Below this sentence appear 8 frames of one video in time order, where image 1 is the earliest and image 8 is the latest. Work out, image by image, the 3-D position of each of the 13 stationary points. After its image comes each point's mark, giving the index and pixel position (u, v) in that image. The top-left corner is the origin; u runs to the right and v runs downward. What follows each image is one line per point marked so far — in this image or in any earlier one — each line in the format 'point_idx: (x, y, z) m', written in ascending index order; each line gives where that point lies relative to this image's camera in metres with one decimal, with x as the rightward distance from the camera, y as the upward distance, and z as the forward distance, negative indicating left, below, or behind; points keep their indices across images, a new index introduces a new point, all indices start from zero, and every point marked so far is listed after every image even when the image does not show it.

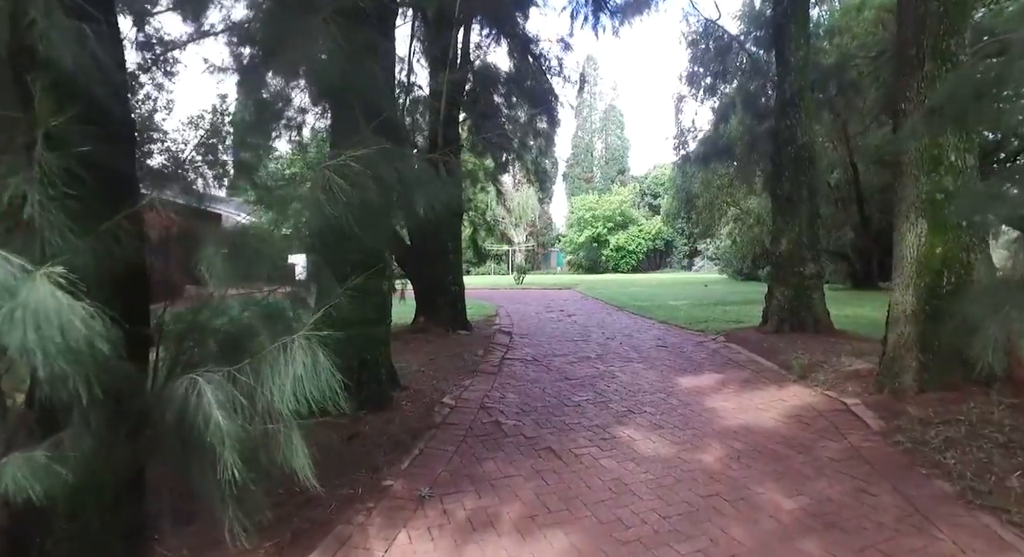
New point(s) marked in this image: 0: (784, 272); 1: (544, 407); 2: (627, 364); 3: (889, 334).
0: (+3.3, +0.1, +6.4) m
1: (+0.2, -1.0, +4.1) m
2: (+1.2, -0.9, +5.5) m
3: (+2.7, -0.4, +3.7) m
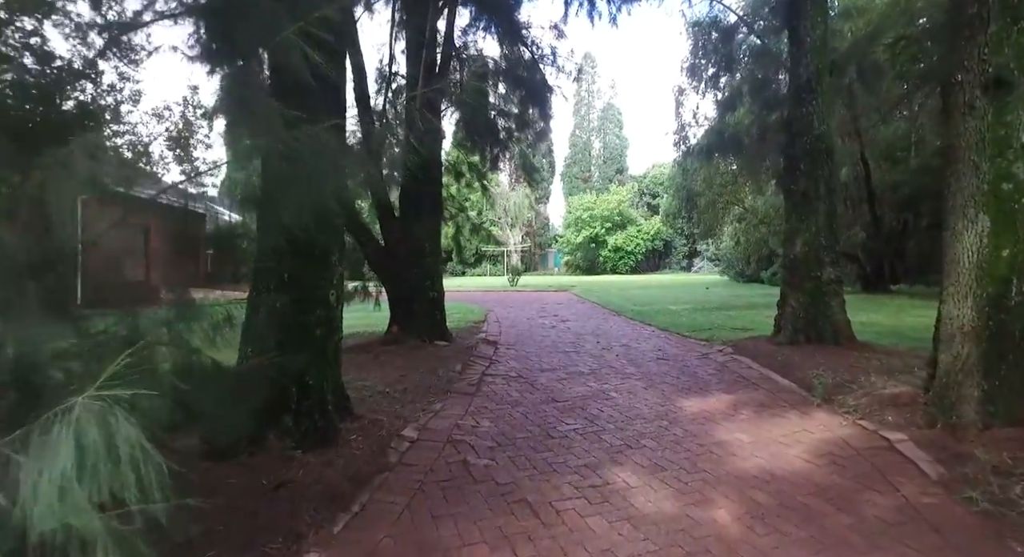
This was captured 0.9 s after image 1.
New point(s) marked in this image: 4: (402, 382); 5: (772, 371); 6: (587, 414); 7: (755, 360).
0: (+3.2, 0.0, +5.7) m
1: (+0.1, -1.1, +3.4) m
2: (+1.0, -1.0, +4.9) m
3: (+2.5, -0.4, +3.0) m
4: (-1.0, -0.9, +4.6) m
5: (+2.4, -0.9, +4.9) m
6: (+0.6, -1.0, +4.0) m
7: (+2.5, -0.8, +5.4) m
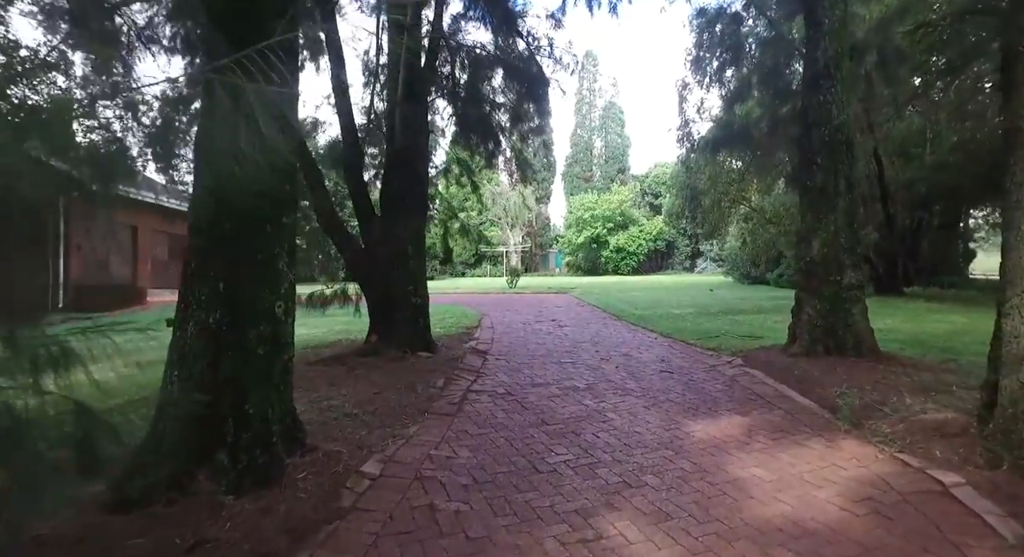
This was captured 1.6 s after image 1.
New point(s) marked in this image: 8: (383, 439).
0: (+3.1, 0.0, +5.2) m
1: (0.0, -1.1, +3.0) m
2: (+0.9, -1.0, +4.4) m
3: (+2.4, -0.5, +2.5) m
4: (-1.1, -1.0, +4.1) m
5: (+2.3, -0.9, +4.4) m
6: (+0.5, -1.1, +3.5) m
7: (+2.4, -0.9, +4.9) m
8: (-0.8, -1.0, +3.3) m
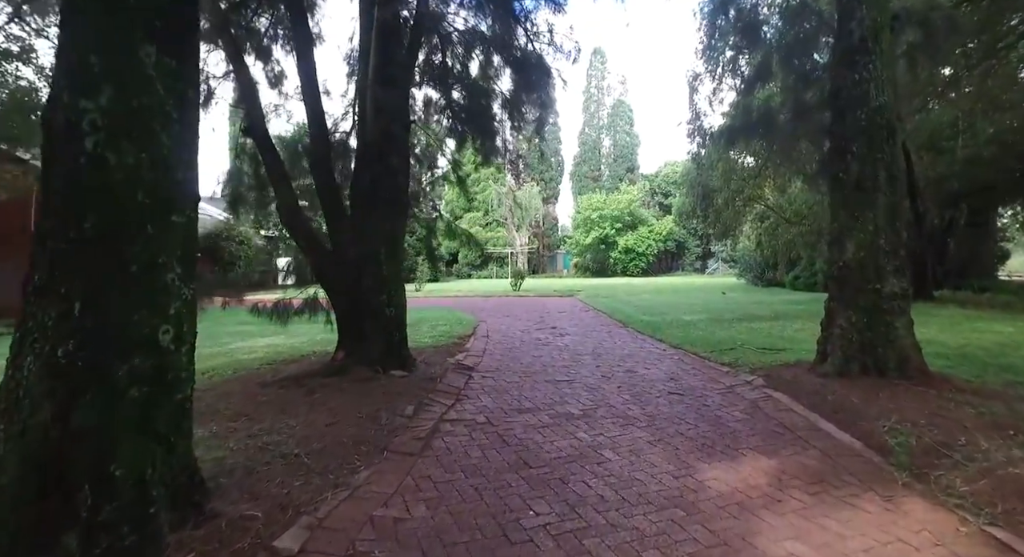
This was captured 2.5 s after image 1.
0: (+2.9, -0.1, +4.5) m
1: (-0.2, -1.2, +2.3) m
2: (+0.8, -1.1, +3.7) m
3: (+2.2, -0.5, +1.8) m
4: (-1.2, -1.0, +3.4) m
5: (+2.2, -1.0, +3.7) m
6: (+0.3, -1.1, +2.8) m
7: (+2.3, -1.0, +4.1) m
8: (-1.0, -1.1, +2.7) m
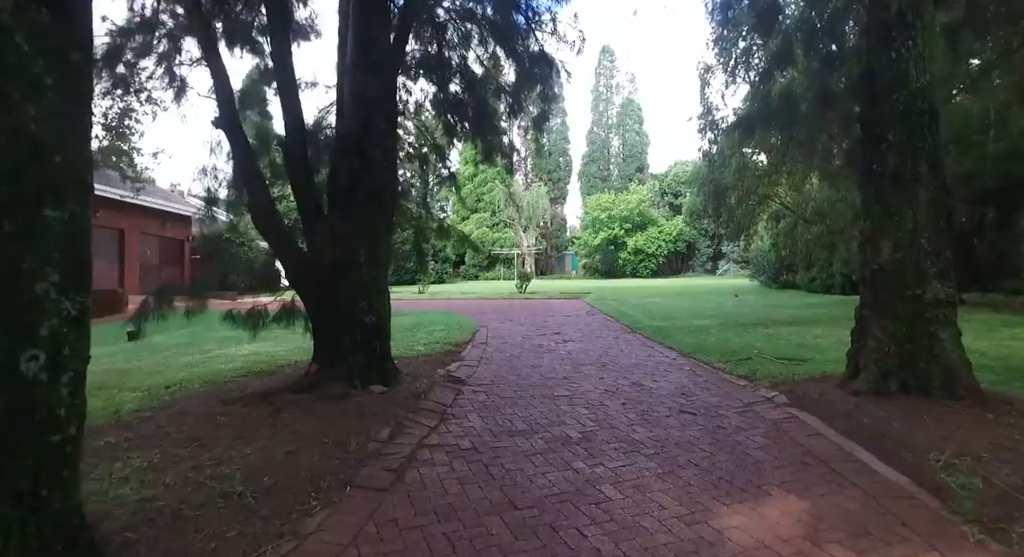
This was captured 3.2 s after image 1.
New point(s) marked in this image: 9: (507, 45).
0: (+2.9, -0.1, +4.0) m
1: (-0.3, -1.2, +1.8) m
2: (+0.7, -1.1, +3.2) m
3: (+2.1, -0.6, +1.3) m
4: (-1.3, -1.1, +3.0) m
5: (+2.1, -1.0, +3.1) m
6: (+0.2, -1.2, +2.3) m
7: (+2.2, -1.0, +3.6) m
8: (-1.1, -1.1, +2.2) m
9: (-0.1, +3.0, +6.6) m
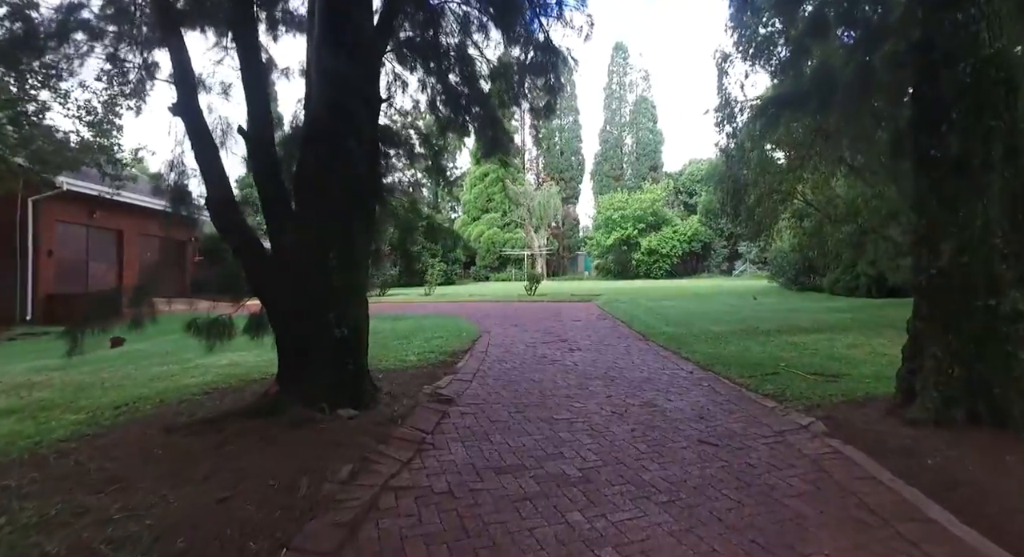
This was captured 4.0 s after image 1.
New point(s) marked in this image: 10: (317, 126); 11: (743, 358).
0: (+2.8, -0.2, +3.3) m
1: (-0.4, -1.3, +1.2) m
2: (+0.6, -1.2, +2.6) m
3: (+1.9, -0.6, +0.7) m
4: (-1.4, -1.1, +2.4) m
5: (+2.0, -1.1, +2.5) m
6: (+0.1, -1.2, +1.7) m
7: (+2.1, -1.0, +3.0) m
8: (-1.2, -1.2, +1.7) m
9: (-0.1, +2.9, +6.0) m
10: (-1.5, +1.2, +4.0) m
11: (+2.9, -1.0, +6.6) m
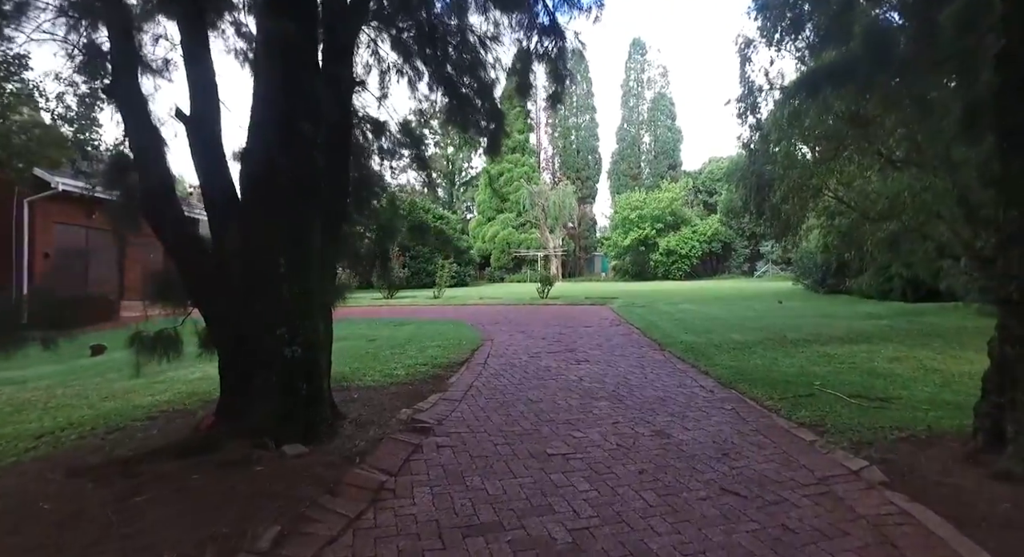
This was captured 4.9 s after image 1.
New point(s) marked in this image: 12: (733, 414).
0: (+2.7, -0.2, +2.6) m
1: (-0.6, -1.3, +0.6) m
2: (+0.4, -1.2, +1.9) m
3: (+1.7, -0.7, -0.1) m
4: (-1.6, -1.2, +1.8) m
5: (+1.9, -1.1, +1.8) m
6: (-0.1, -1.3, +1.0) m
7: (+2.0, -1.1, +2.2) m
8: (-1.4, -1.2, +1.0) m
9: (-0.1, +2.9, +5.3) m
10: (-1.6, +1.1, +3.4) m
11: (+2.9, -1.0, +5.9) m
12: (+1.9, -1.1, +4.4) m
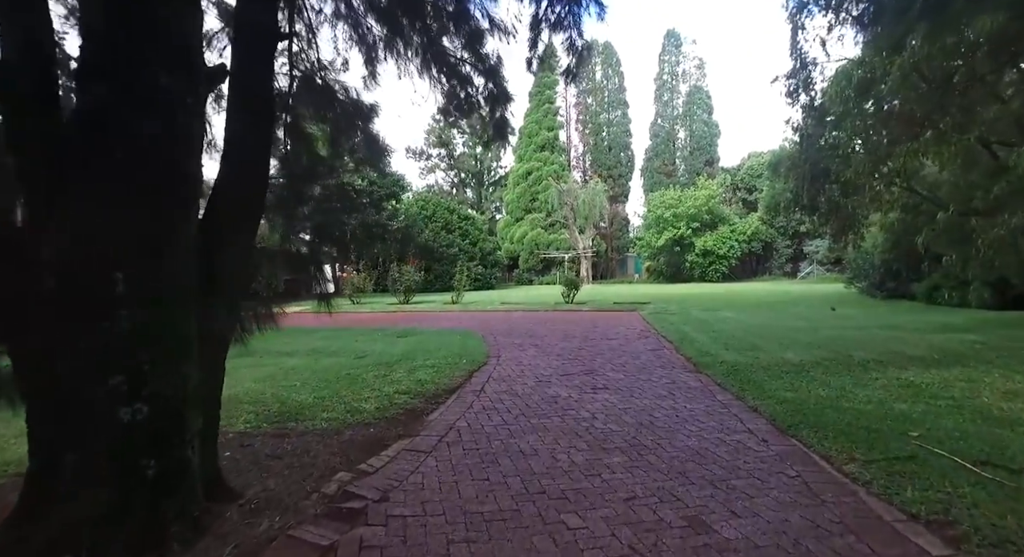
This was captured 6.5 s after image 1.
0: (+2.4, -0.3, +1.2) m
1: (-1.0, -1.4, -0.6) m
2: (+0.1, -1.3, +0.7) m
3: (+1.3, -0.8, -1.4) m
4: (-1.9, -1.3, +0.7) m
5: (+1.5, -1.2, +0.5) m
6: (-0.5, -1.4, -0.1) m
7: (+1.7, -1.2, +0.9) m
8: (-1.7, -1.3, -0.1) m
9: (-0.2, +2.8, +4.2) m
10: (-1.8, +1.0, +2.3) m
11: (+2.9, -1.1, +4.5) m
12: (+1.7, -1.2, +3.1) m
